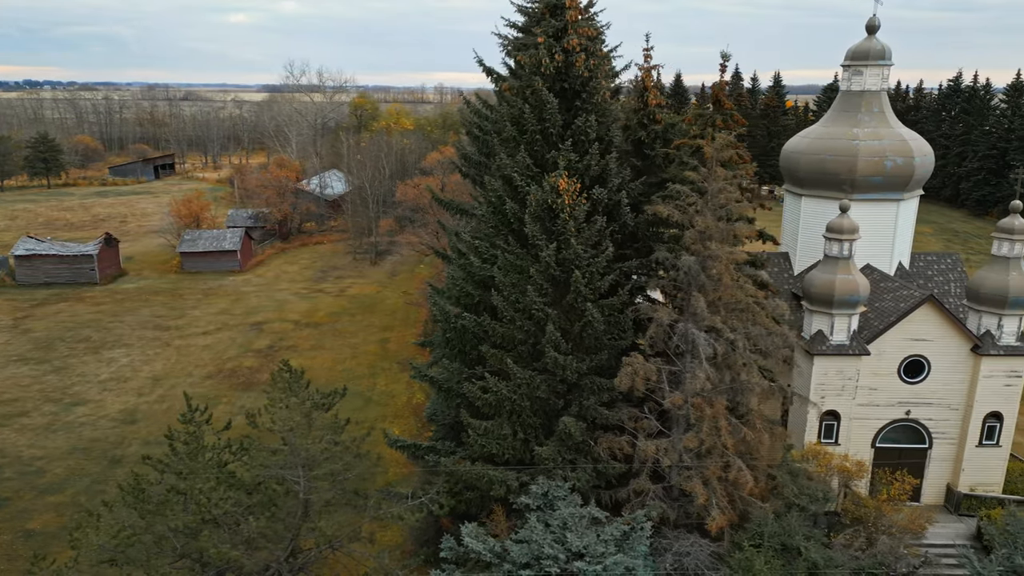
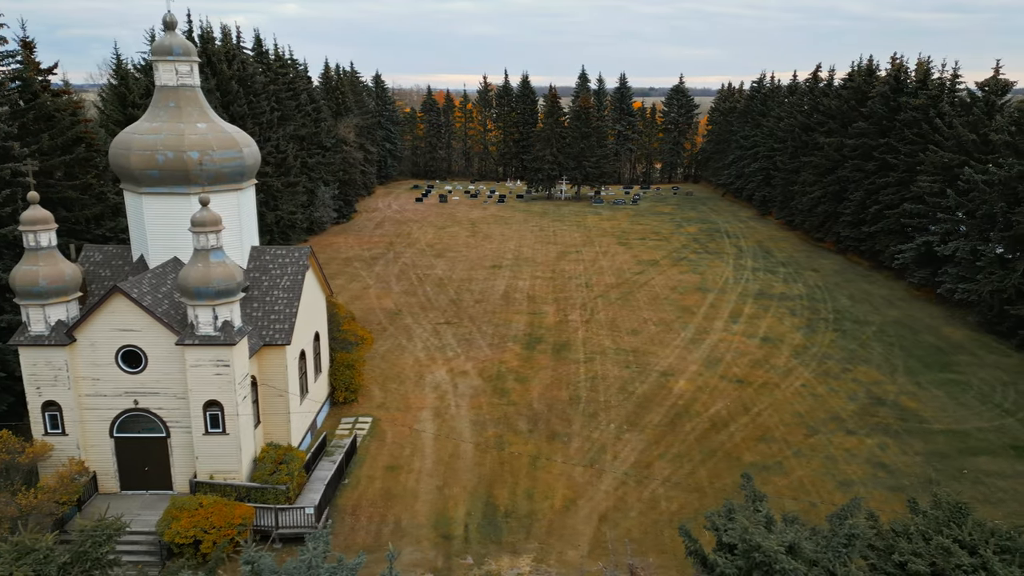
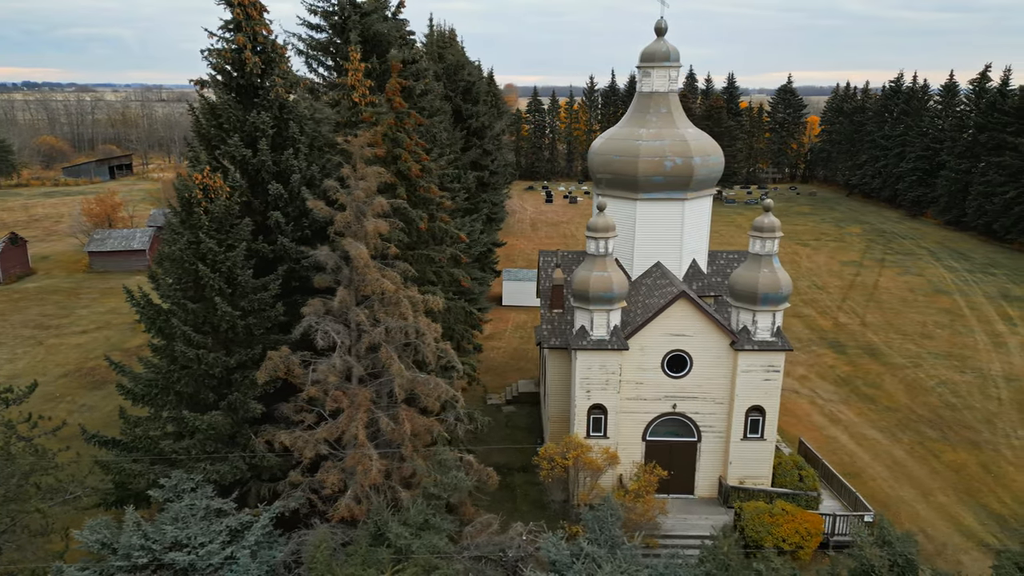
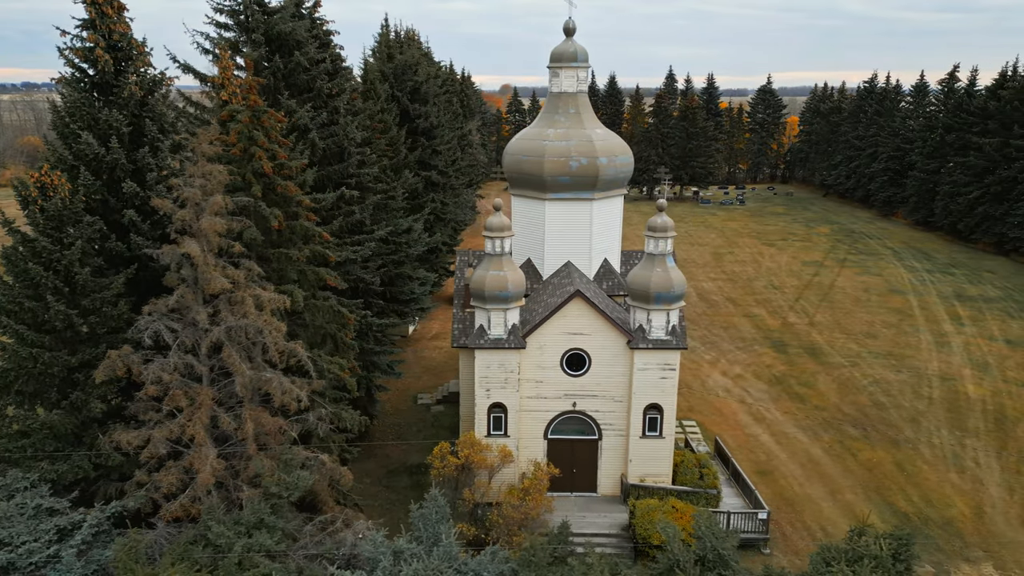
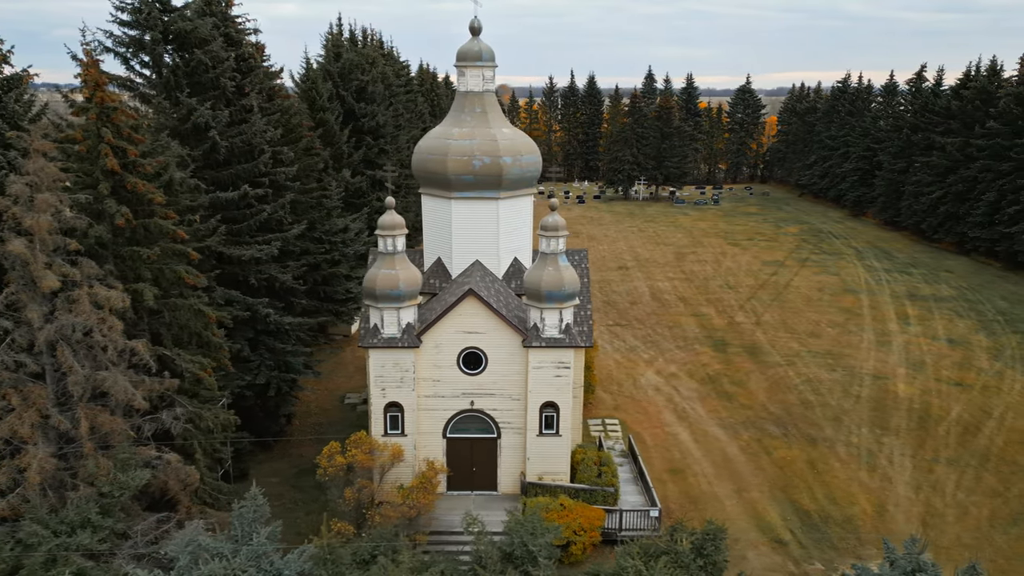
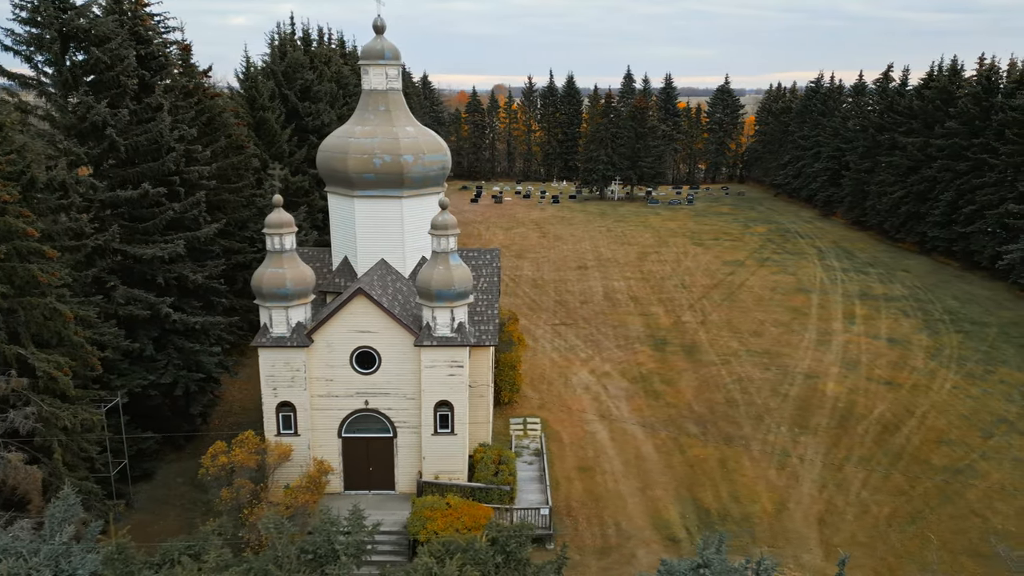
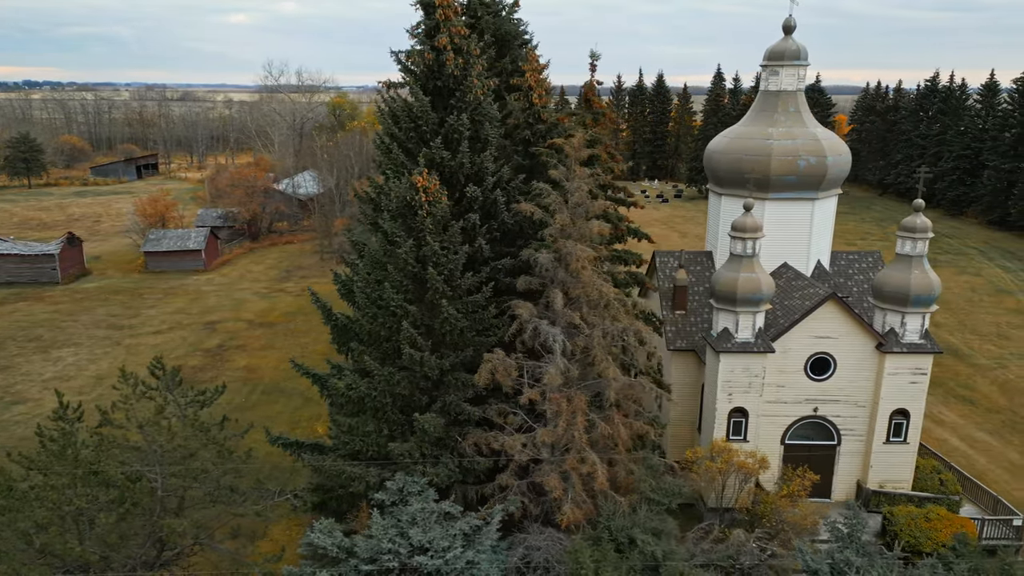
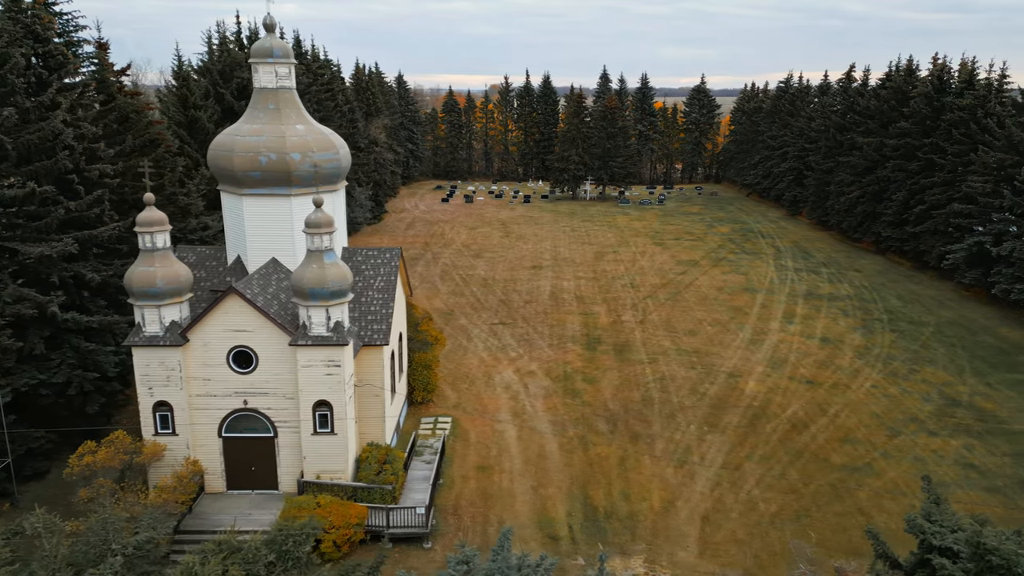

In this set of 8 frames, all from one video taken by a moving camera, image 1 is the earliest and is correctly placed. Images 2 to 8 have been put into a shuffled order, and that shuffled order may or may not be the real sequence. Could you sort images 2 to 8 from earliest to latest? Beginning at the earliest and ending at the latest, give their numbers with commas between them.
7, 3, 4, 5, 6, 8, 2
